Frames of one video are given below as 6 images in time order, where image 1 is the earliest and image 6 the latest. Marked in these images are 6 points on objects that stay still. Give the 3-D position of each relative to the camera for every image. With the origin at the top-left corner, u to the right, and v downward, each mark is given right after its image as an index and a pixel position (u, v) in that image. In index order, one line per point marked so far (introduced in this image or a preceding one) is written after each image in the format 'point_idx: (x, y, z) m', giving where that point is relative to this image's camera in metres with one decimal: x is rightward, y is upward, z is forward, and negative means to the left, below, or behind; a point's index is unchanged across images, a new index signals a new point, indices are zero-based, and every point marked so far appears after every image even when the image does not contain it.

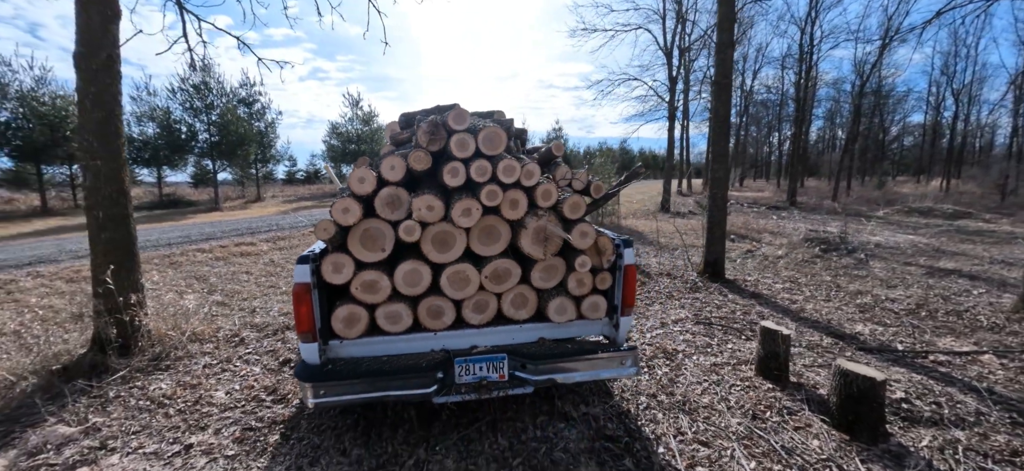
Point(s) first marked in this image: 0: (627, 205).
0: (+5.5, +1.5, +17.8) m
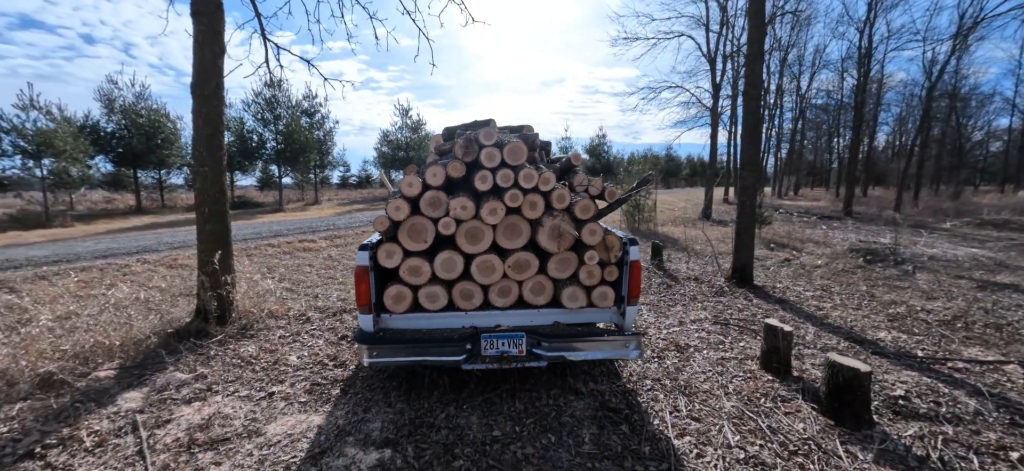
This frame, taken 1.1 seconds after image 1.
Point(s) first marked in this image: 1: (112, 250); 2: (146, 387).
0: (+7.2, +1.1, +17.6) m
1: (-7.8, -0.3, +7.4) m
2: (-2.9, -1.2, +3.0) m
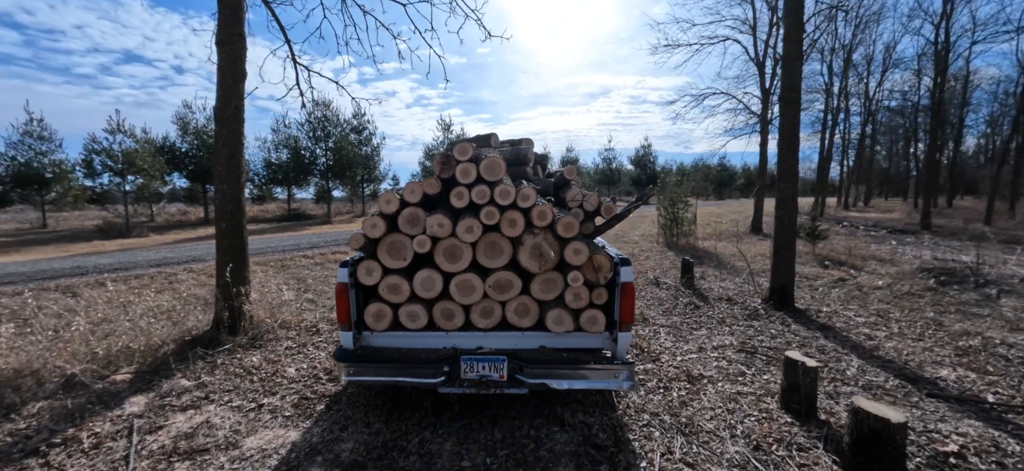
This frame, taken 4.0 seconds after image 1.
0: (+8.7, +0.5, +16.6) m
1: (-7.4, -0.5, +8.1) m
2: (-3.0, -1.3, +3.1) m
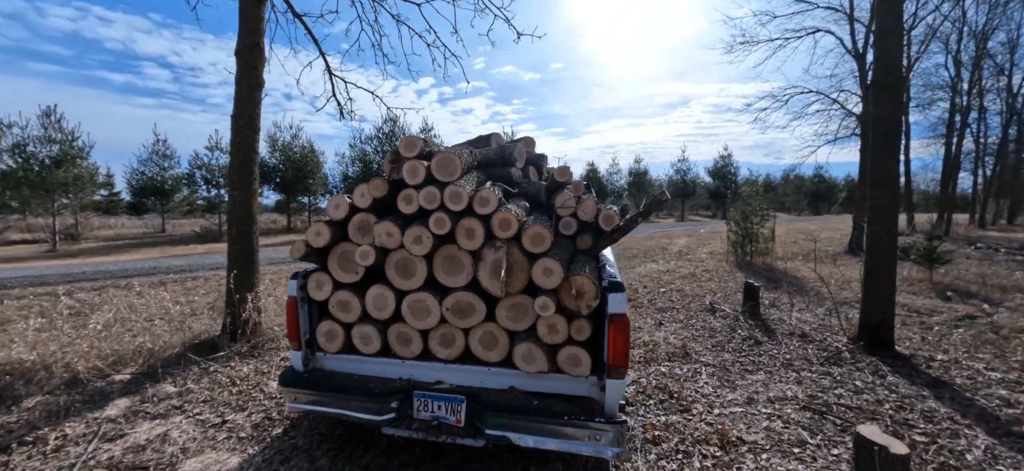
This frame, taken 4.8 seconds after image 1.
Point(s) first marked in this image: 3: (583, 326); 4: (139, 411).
0: (+10.8, -0.3, +14.4) m
1: (-6.5, -0.6, +8.8) m
2: (-3.1, -1.3, +3.1) m
3: (+0.4, -0.5, +2.0) m
4: (-2.9, -1.4, +2.9) m
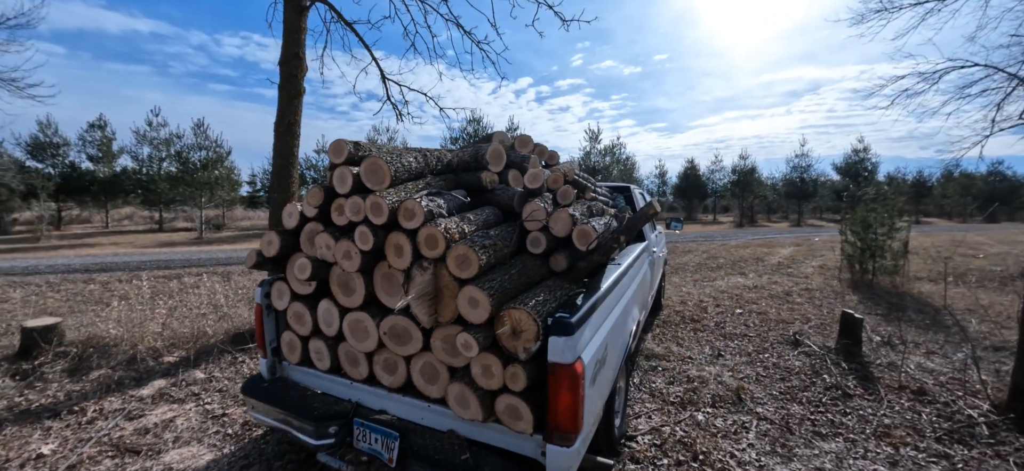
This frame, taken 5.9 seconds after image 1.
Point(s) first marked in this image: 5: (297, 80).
0: (+13.0, -0.7, +11.3) m
1: (-5.2, -0.5, +9.8) m
2: (-3.1, -1.3, +3.5) m
3: (0.0, -0.6, +1.6) m
4: (-2.9, -1.3, +3.2) m
5: (-2.5, +1.8, +4.5) m
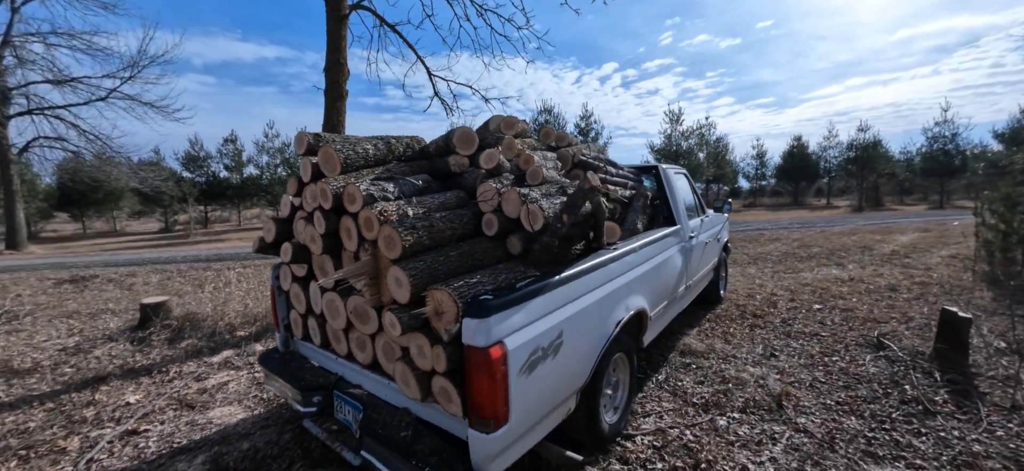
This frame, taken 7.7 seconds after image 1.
0: (+14.4, -0.2, +8.4) m
1: (-3.6, -0.3, +10.7) m
2: (-3.0, -1.2, +4.1) m
3: (-0.3, -0.5, +1.6) m
4: (-2.8, -1.3, +3.8) m
5: (-2.2, +1.9, +4.9) m
